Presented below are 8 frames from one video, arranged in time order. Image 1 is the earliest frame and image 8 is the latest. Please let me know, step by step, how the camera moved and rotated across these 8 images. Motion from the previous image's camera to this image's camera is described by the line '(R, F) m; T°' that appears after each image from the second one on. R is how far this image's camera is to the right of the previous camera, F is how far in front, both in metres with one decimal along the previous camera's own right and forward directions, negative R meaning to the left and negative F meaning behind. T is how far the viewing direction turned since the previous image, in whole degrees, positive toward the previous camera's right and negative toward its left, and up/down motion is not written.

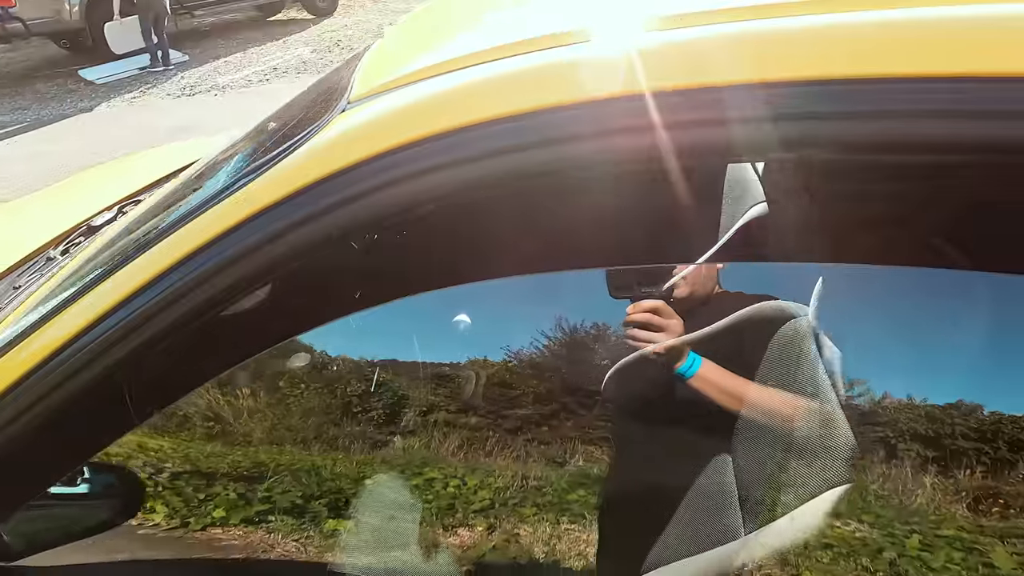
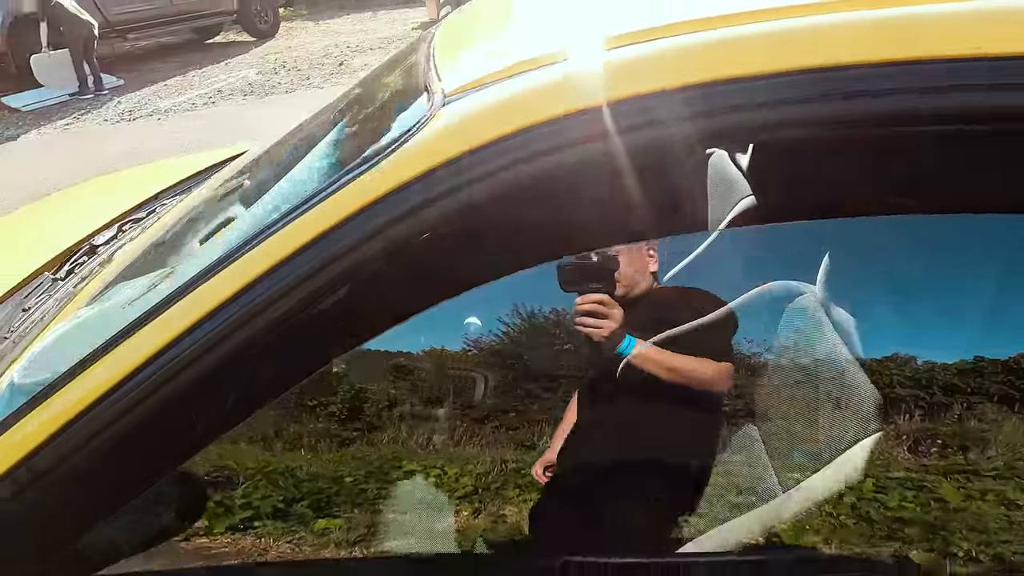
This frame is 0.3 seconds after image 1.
(-0.2, 0.0) m; +5°
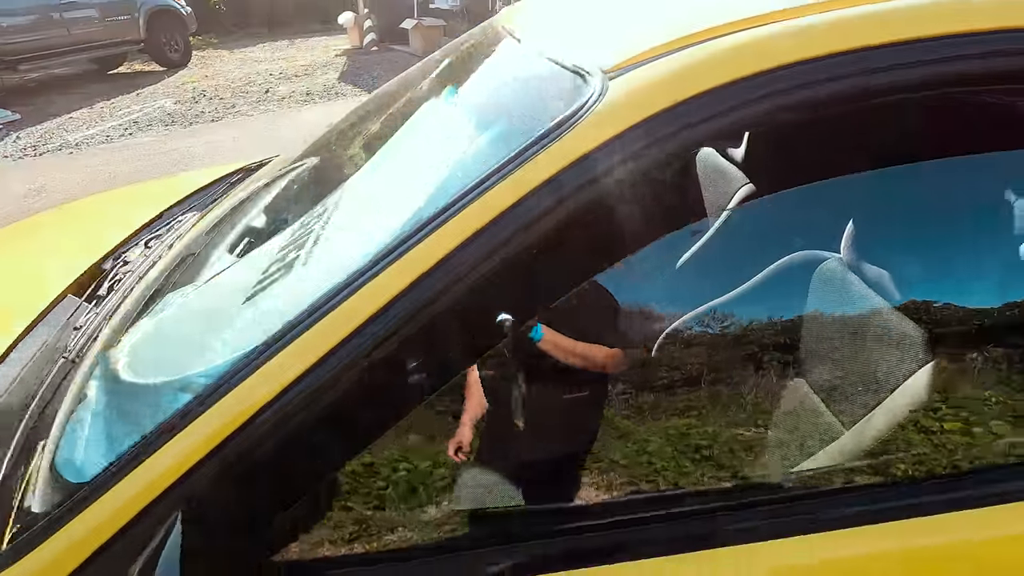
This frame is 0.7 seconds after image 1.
(-0.3, 0.0) m; +8°
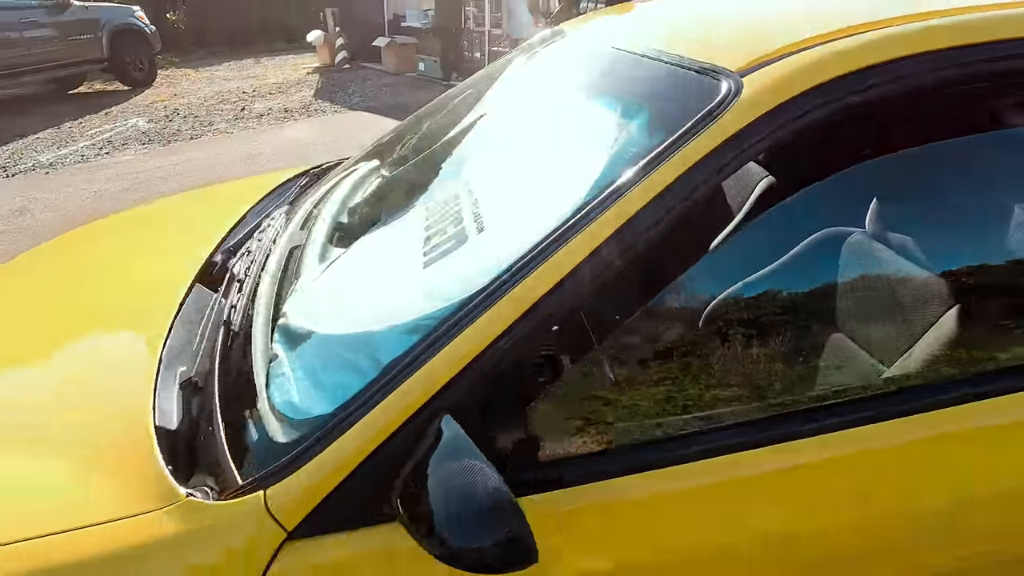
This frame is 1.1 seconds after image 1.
(-0.3, -0.2) m; +4°
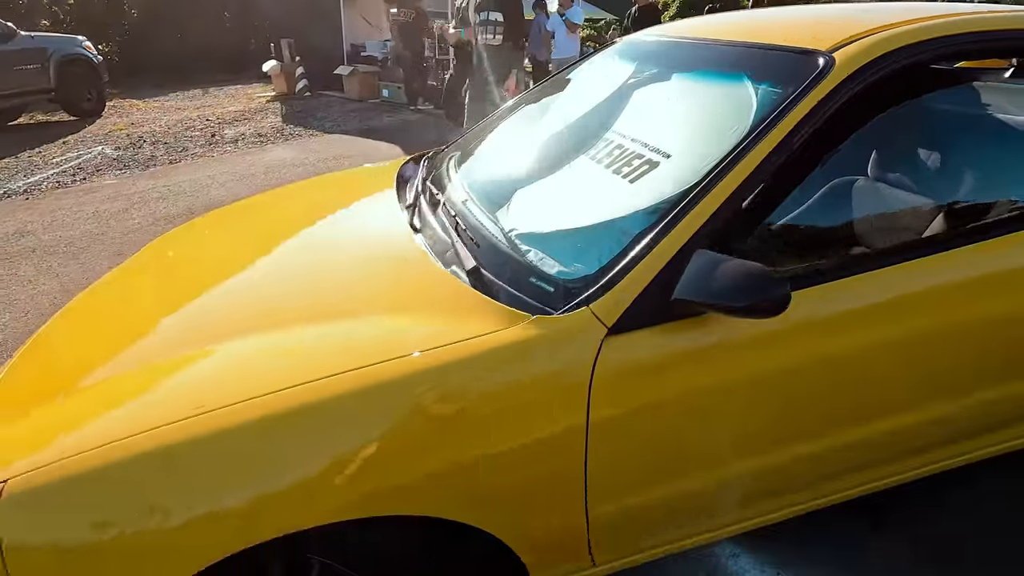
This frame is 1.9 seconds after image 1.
(-0.7, -0.4) m; +7°
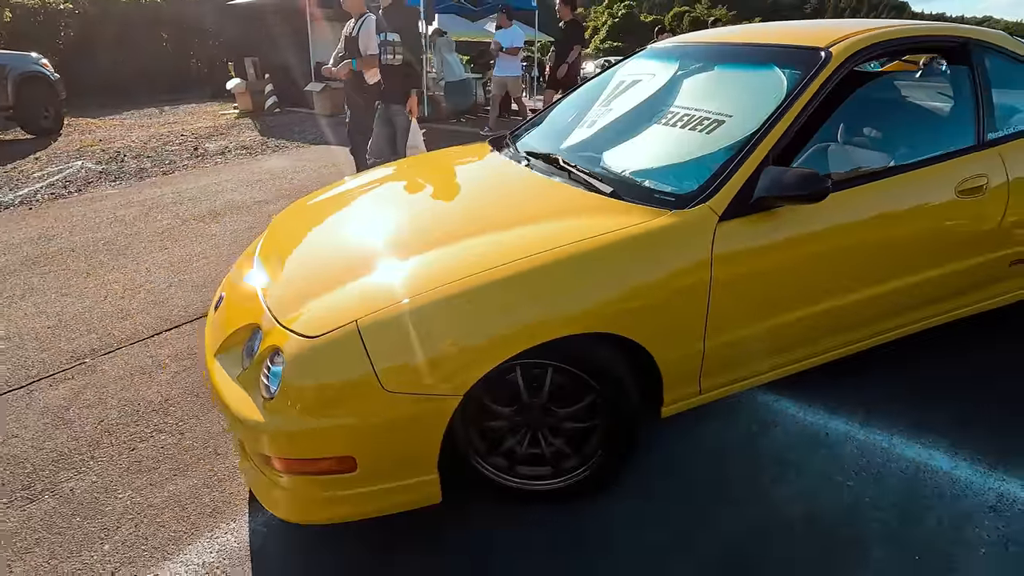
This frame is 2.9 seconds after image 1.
(-0.8, -0.6) m; +6°
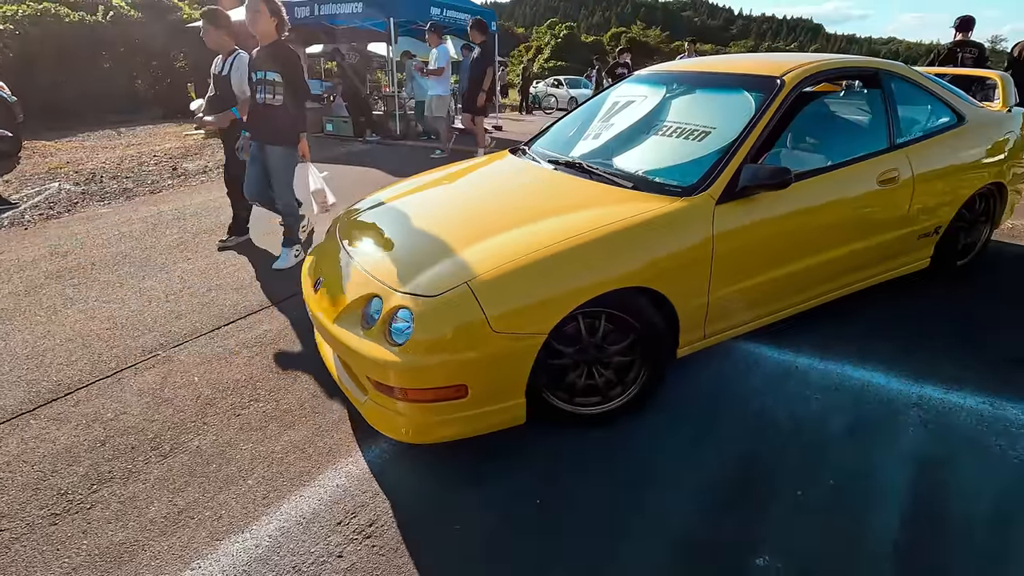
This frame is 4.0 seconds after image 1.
(-0.5, -0.6) m; +5°
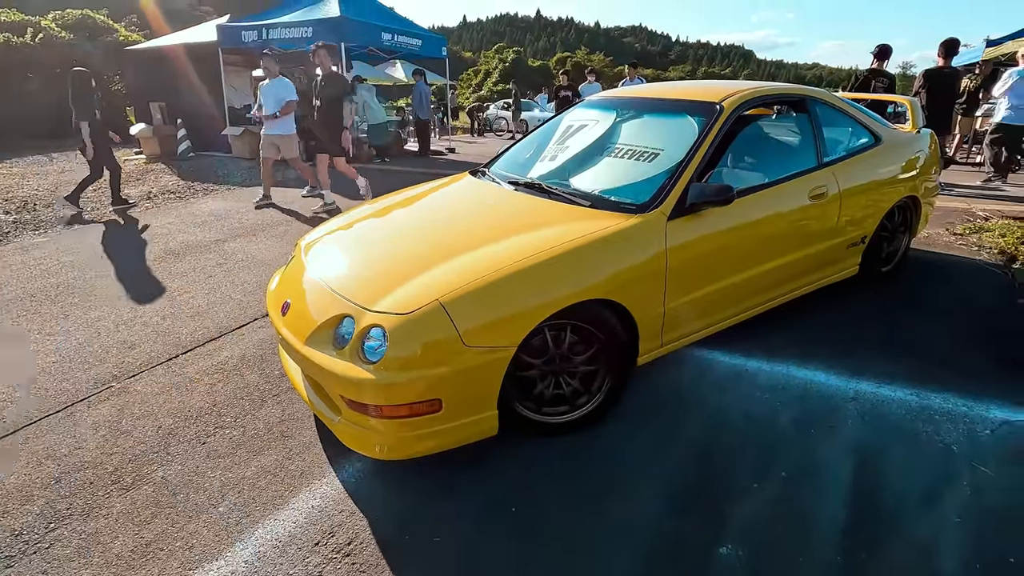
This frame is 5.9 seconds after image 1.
(-0.1, -0.1) m; +5°
